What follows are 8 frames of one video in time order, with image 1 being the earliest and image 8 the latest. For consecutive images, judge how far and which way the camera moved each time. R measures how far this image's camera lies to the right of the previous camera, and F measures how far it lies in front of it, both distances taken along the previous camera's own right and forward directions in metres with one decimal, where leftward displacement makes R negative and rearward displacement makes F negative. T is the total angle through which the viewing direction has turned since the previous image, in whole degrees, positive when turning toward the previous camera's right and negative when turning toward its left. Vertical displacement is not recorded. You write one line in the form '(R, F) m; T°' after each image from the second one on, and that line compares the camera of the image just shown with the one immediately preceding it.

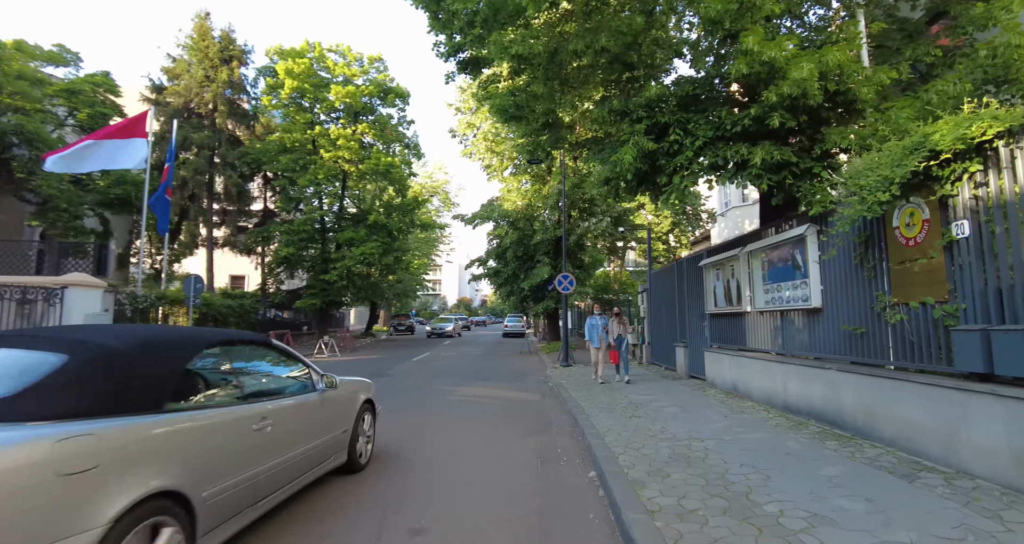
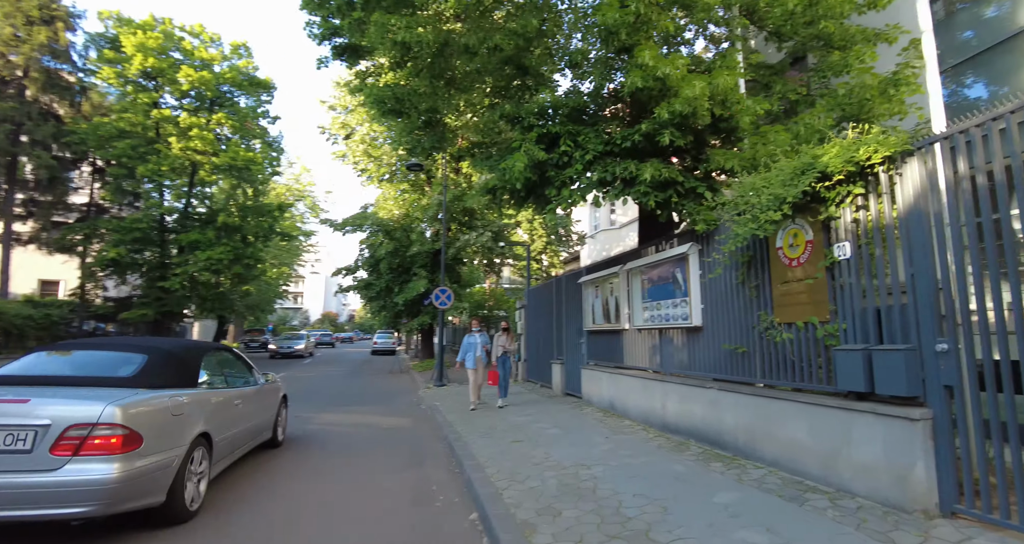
(0.0, +0.9) m; +15°
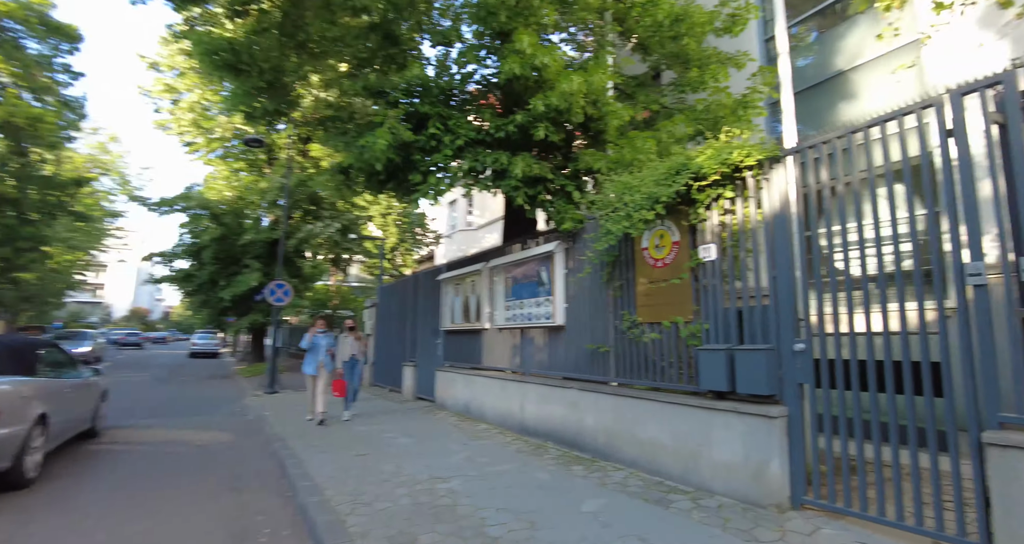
(-0.1, +0.7) m; +17°
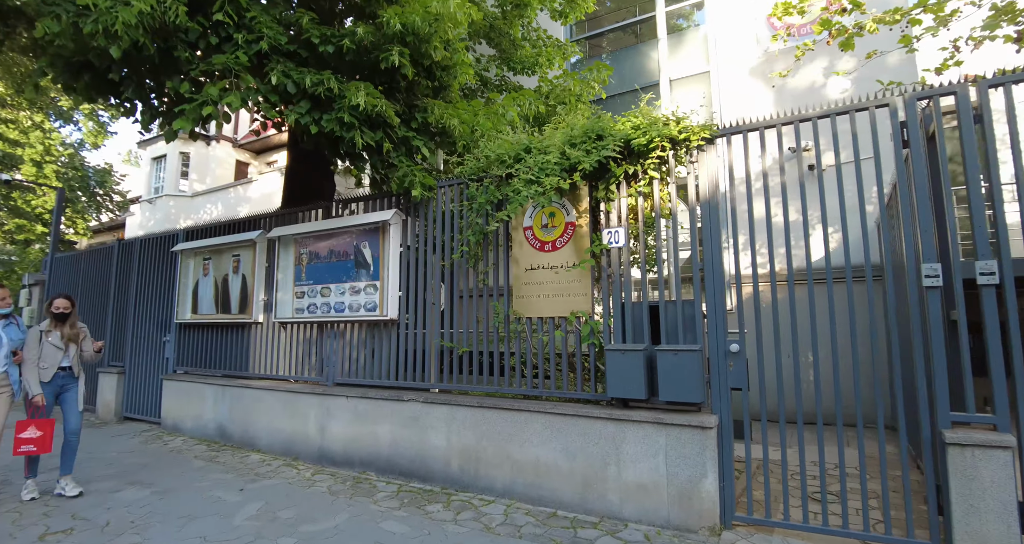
(-0.9, +1.7) m; +30°
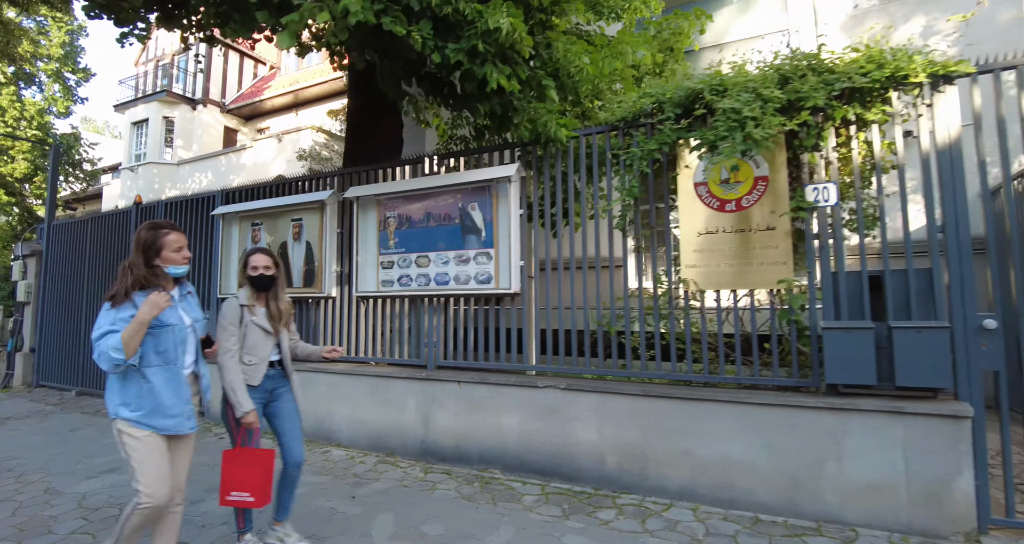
(-1.6, +0.8) m; +3°
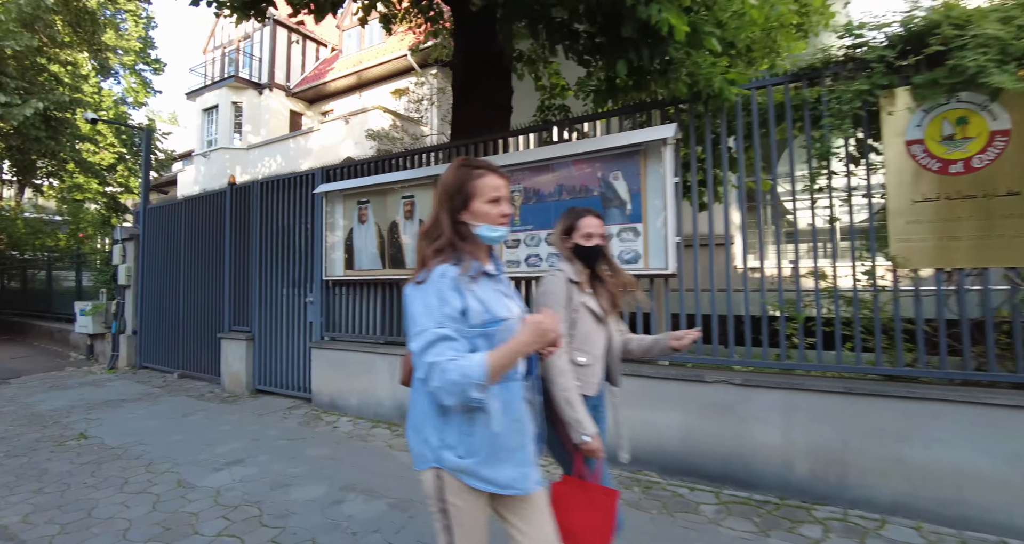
(-0.9, +0.5) m; -5°
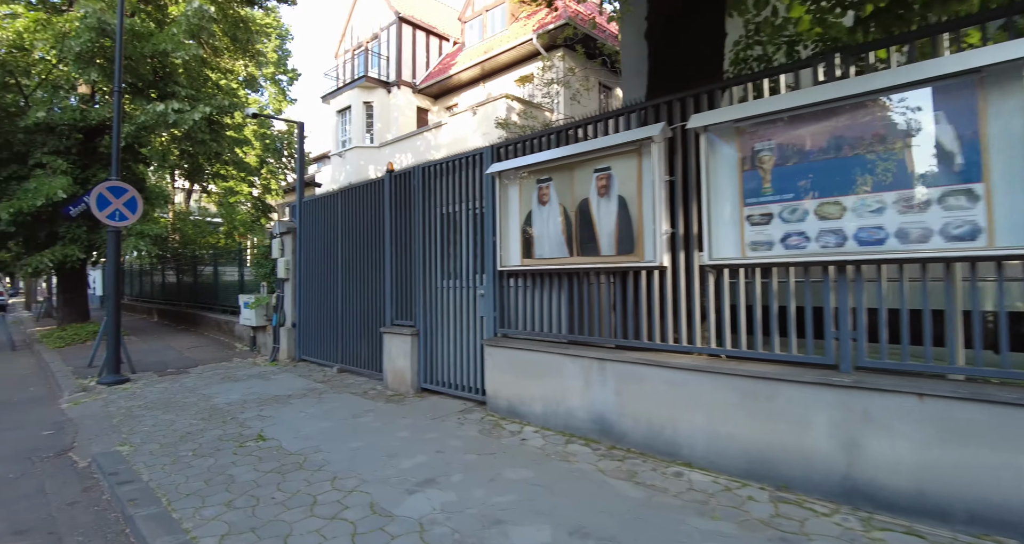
(-1.1, +0.8) m; -11°
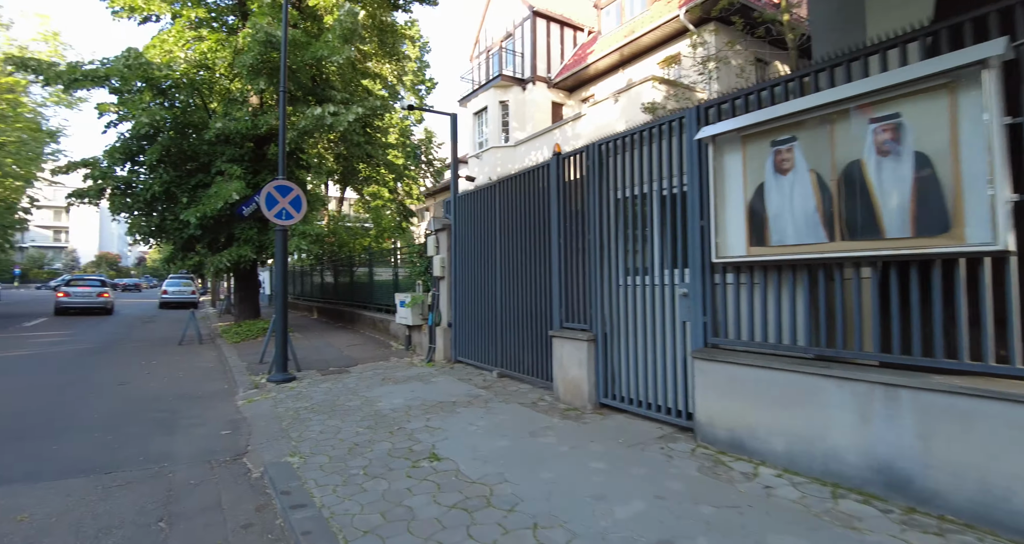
(-0.8, +0.9) m; -14°
